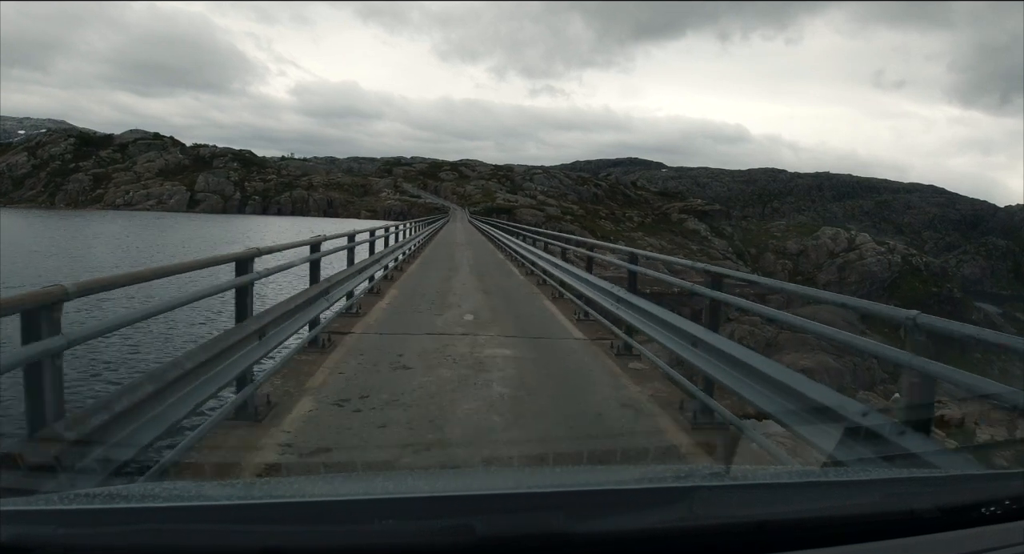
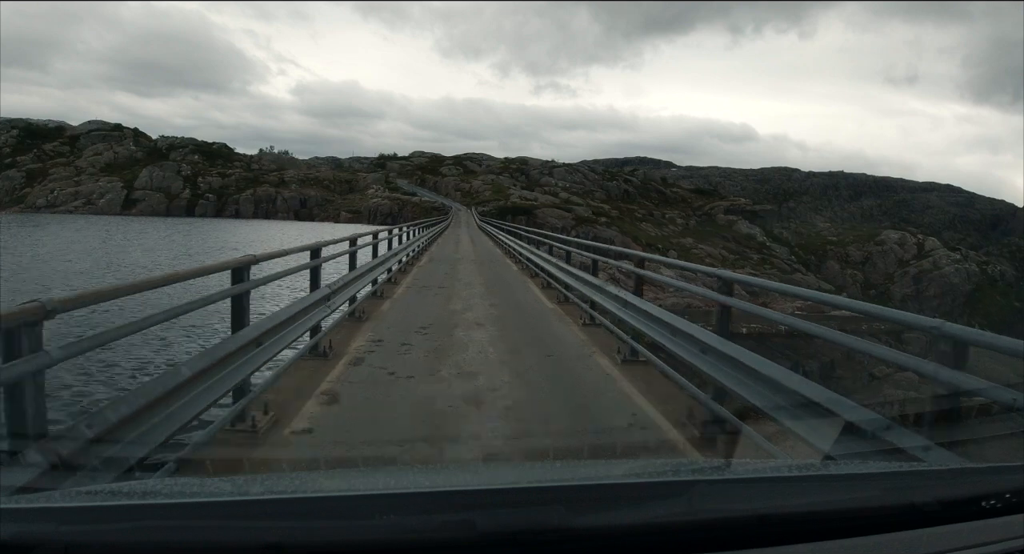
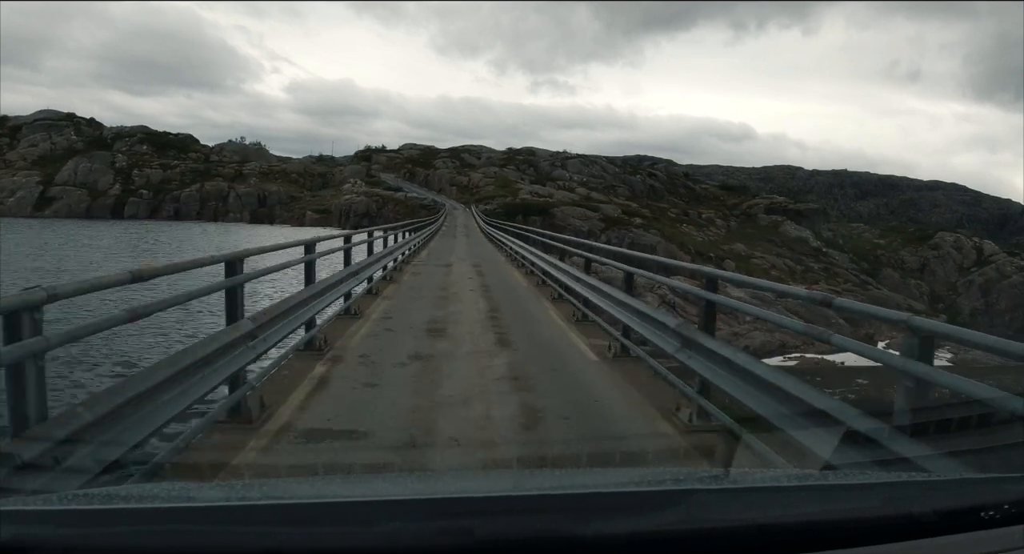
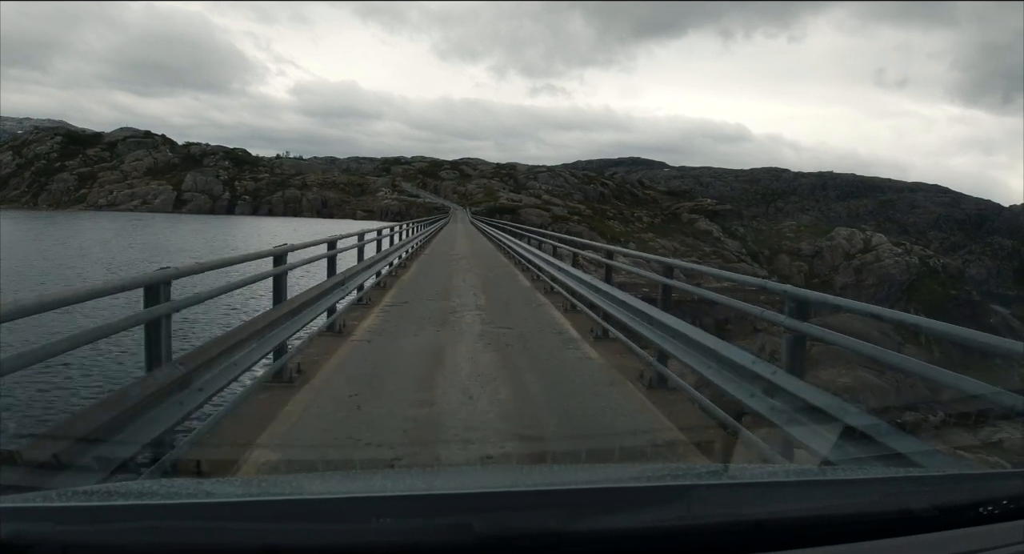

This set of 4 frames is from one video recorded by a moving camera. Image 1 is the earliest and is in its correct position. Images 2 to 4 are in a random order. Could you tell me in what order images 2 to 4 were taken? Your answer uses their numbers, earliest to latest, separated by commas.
4, 2, 3
